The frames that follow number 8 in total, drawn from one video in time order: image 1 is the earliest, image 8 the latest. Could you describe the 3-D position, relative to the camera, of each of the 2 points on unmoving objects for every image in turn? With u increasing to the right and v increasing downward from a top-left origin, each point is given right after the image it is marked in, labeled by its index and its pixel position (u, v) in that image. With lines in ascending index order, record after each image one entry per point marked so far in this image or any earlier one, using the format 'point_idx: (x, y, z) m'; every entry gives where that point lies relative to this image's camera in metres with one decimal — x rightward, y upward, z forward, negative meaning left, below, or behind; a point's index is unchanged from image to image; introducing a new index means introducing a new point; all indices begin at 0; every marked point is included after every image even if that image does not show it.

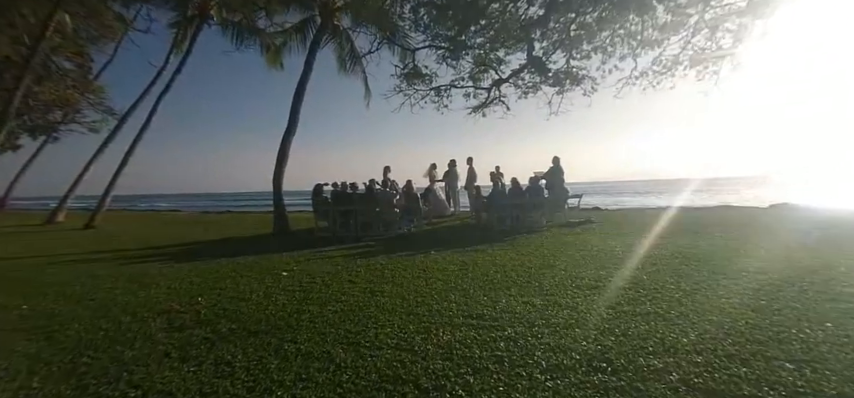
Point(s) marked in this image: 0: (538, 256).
0: (+1.9, -1.0, +6.2) m
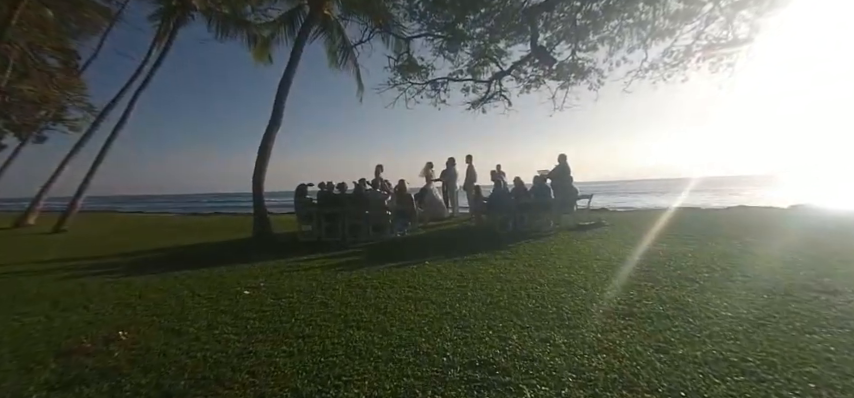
0: (+1.8, -1.0, +5.3) m
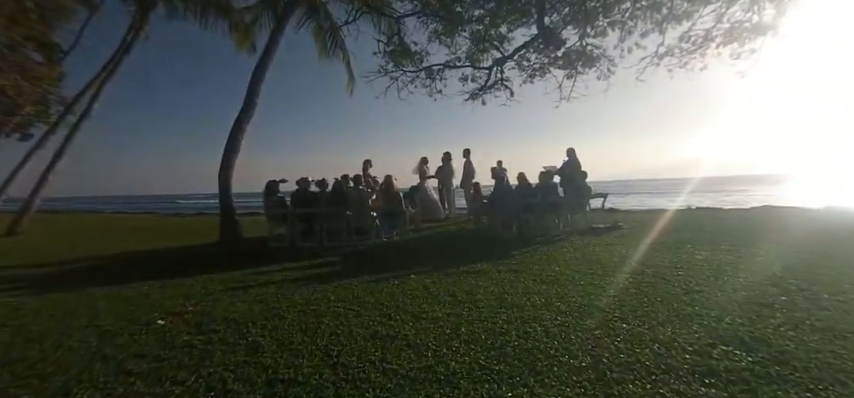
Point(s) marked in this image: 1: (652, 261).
0: (+1.6, -1.0, +4.1) m
1: (+3.4, -0.9, +5.5) m
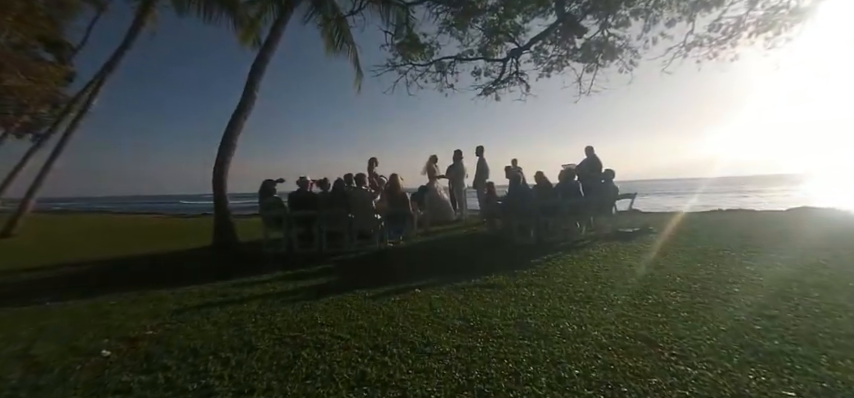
0: (+1.7, -1.0, +3.4) m
1: (+3.5, -0.9, +4.7) m
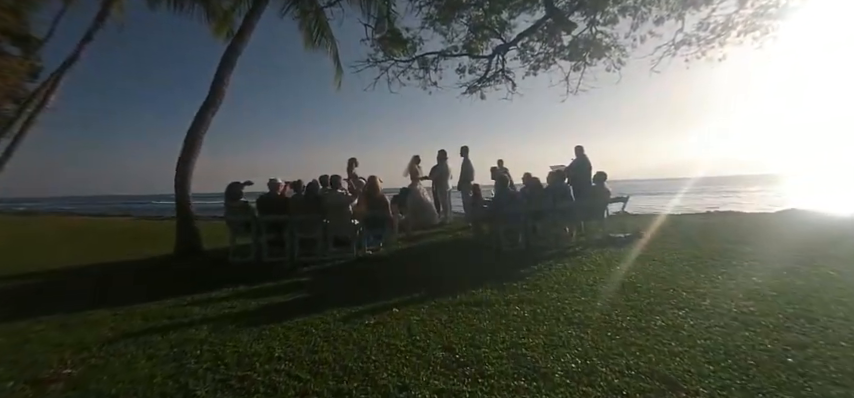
0: (+1.5, -1.1, +3.0) m
1: (+3.3, -1.0, +4.4) m
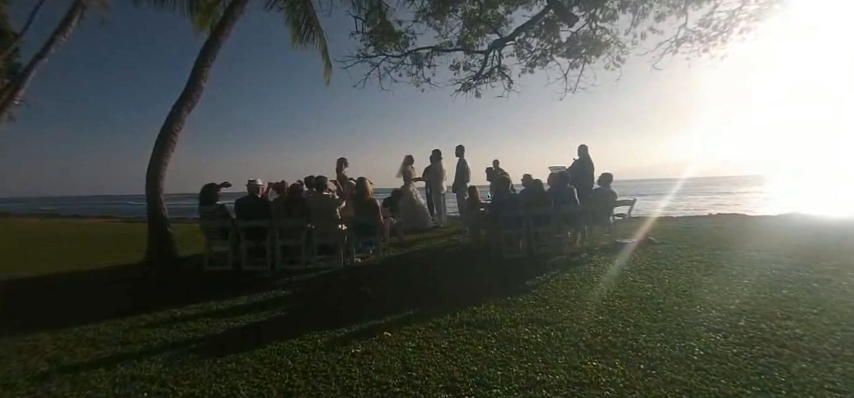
0: (+1.5, -1.1, +2.5) m
1: (+3.2, -1.0, +4.0) m
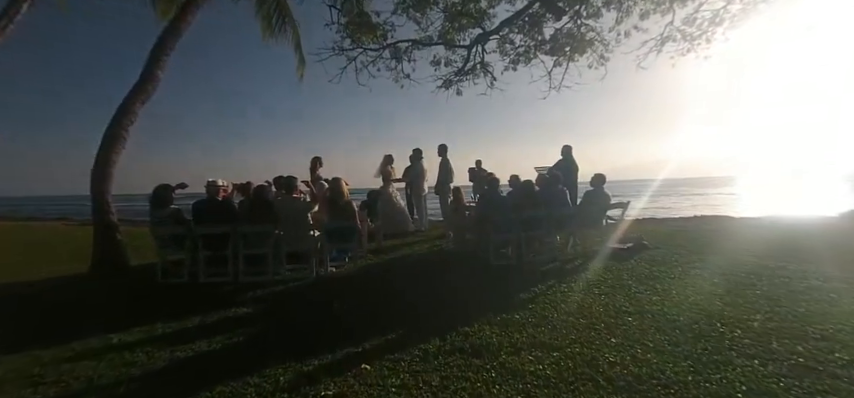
0: (+1.4, -1.1, +2.1) m
1: (+3.1, -1.0, +3.6) m
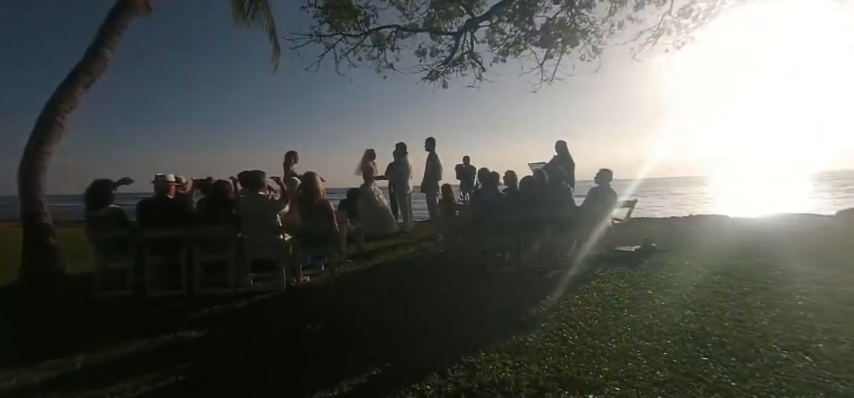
0: (+1.4, -1.1, +1.5) m
1: (+3.0, -1.0, +3.1) m
